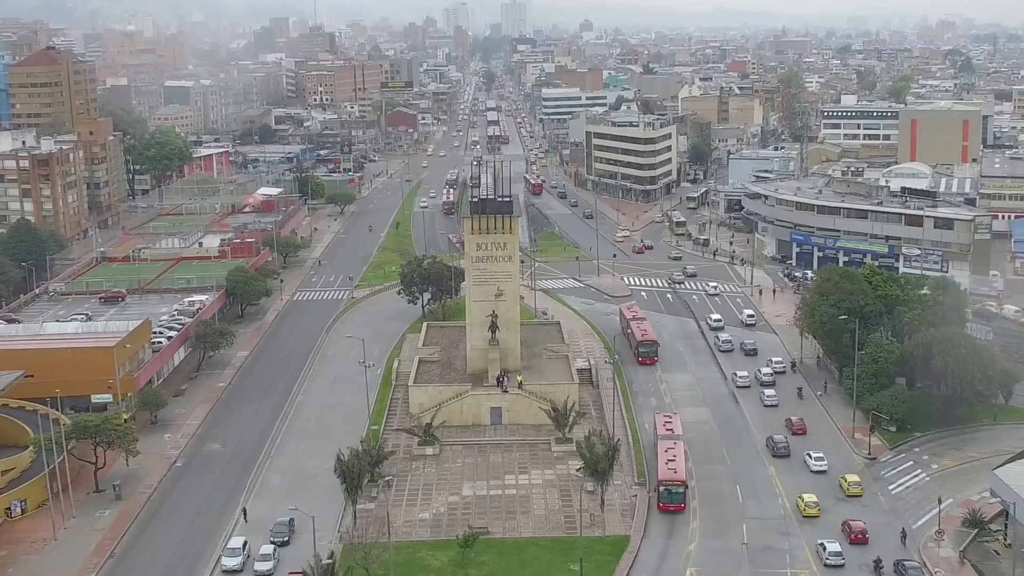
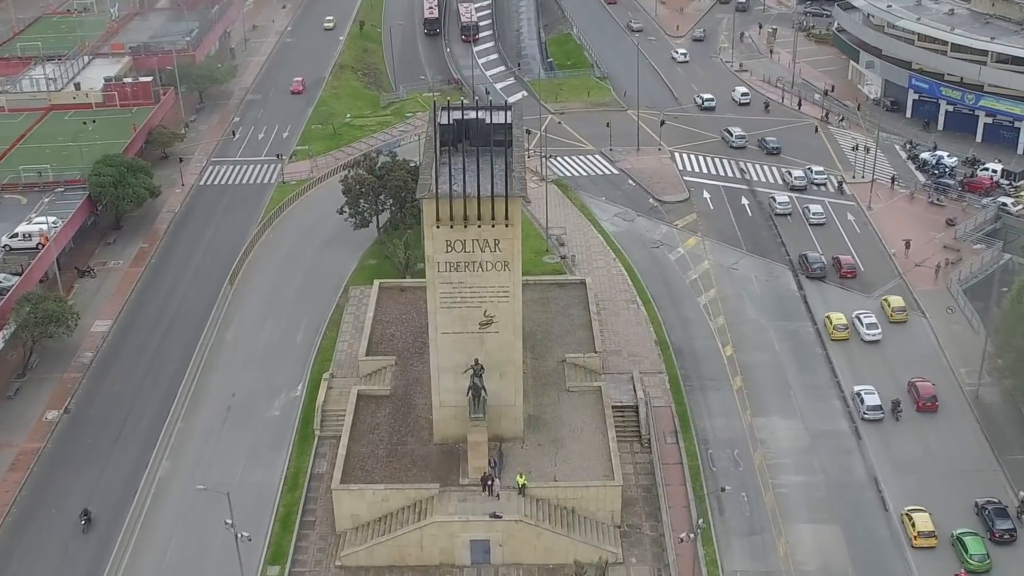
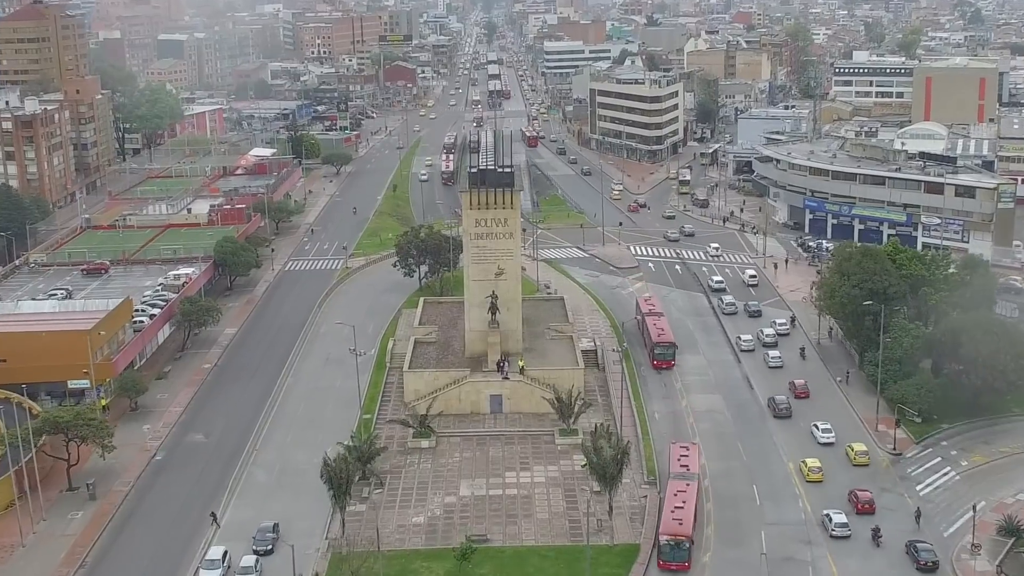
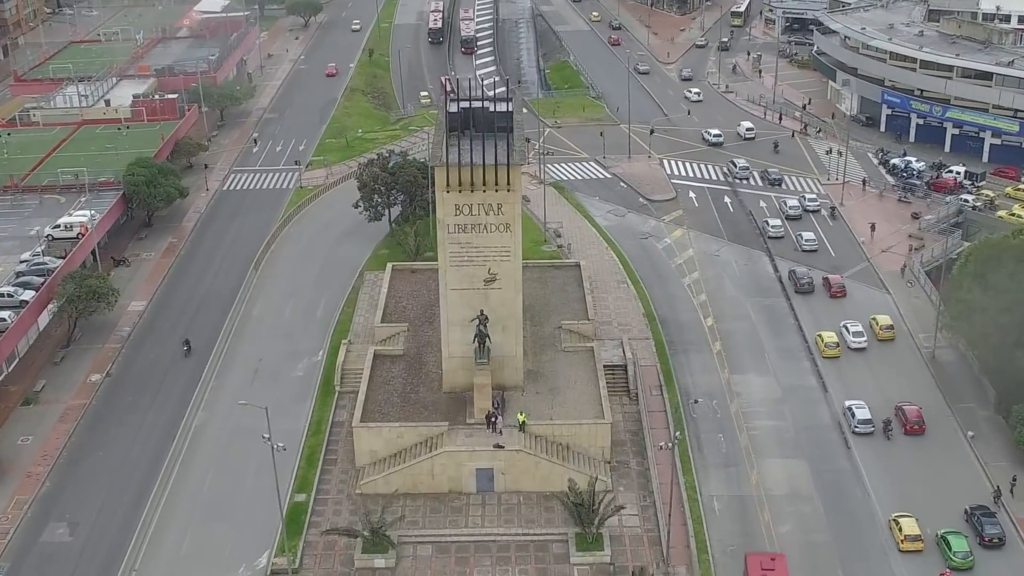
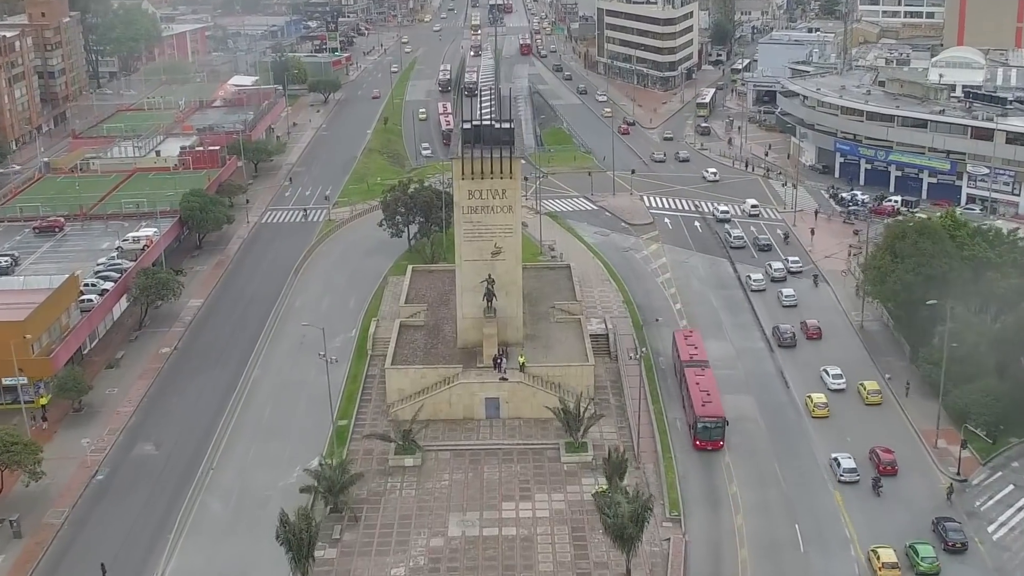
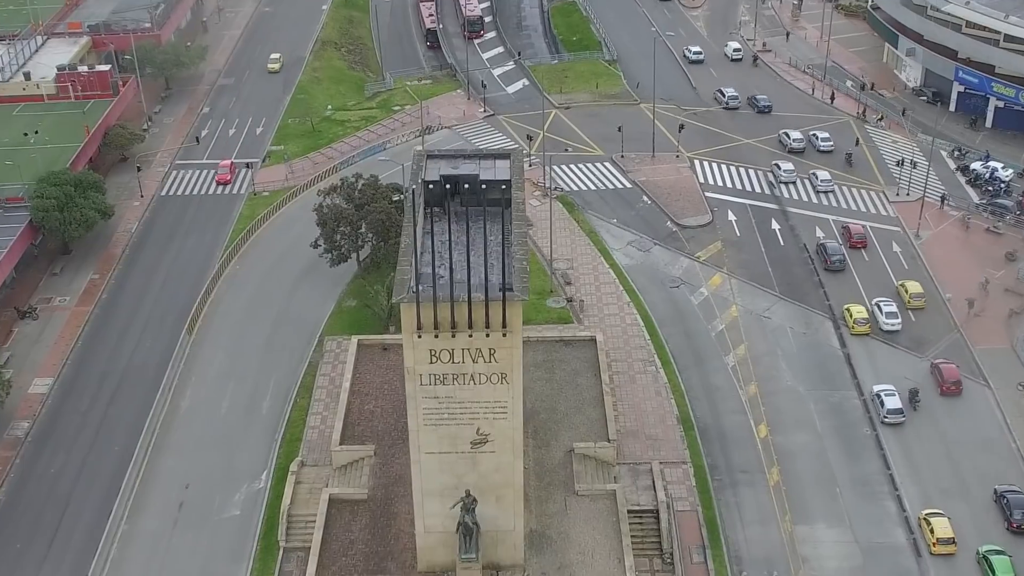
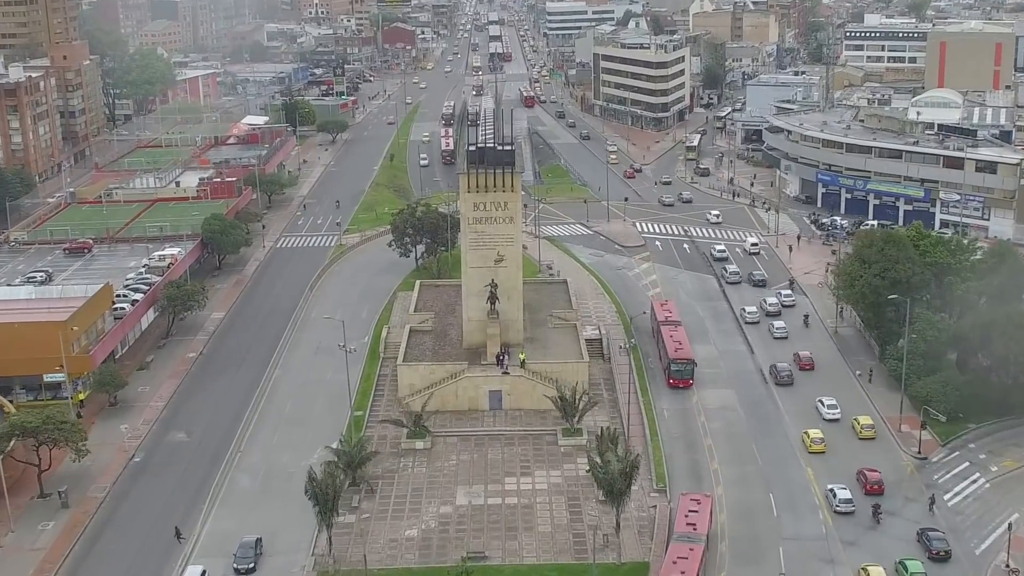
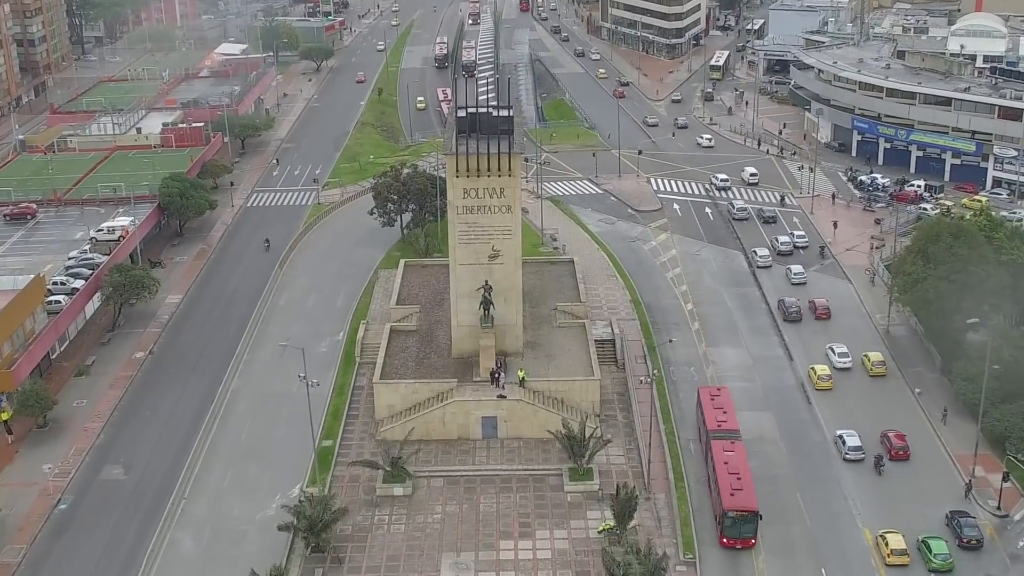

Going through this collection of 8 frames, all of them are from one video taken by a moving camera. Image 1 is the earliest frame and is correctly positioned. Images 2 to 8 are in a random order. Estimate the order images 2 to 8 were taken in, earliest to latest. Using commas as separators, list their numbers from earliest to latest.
3, 7, 5, 8, 4, 2, 6
